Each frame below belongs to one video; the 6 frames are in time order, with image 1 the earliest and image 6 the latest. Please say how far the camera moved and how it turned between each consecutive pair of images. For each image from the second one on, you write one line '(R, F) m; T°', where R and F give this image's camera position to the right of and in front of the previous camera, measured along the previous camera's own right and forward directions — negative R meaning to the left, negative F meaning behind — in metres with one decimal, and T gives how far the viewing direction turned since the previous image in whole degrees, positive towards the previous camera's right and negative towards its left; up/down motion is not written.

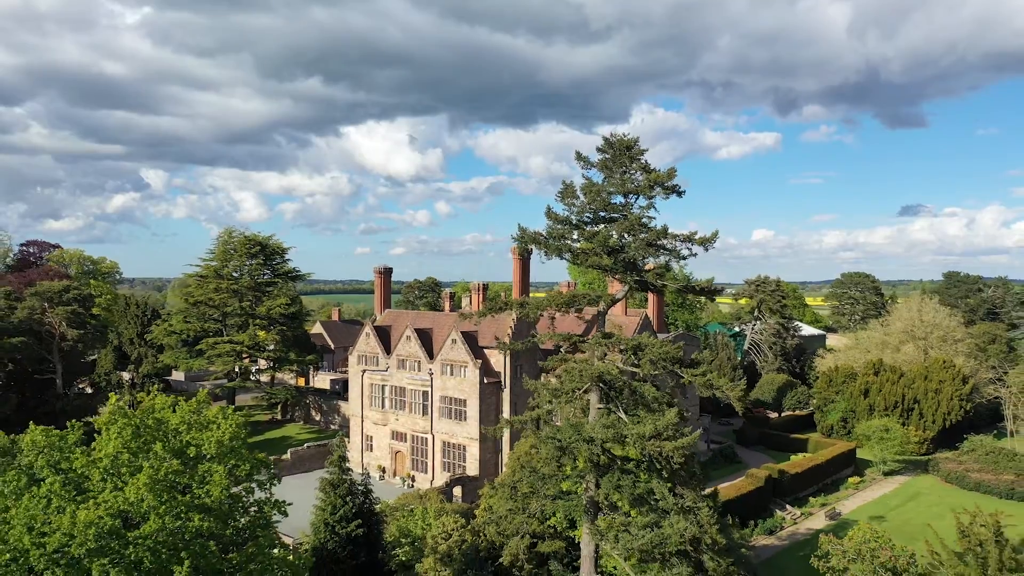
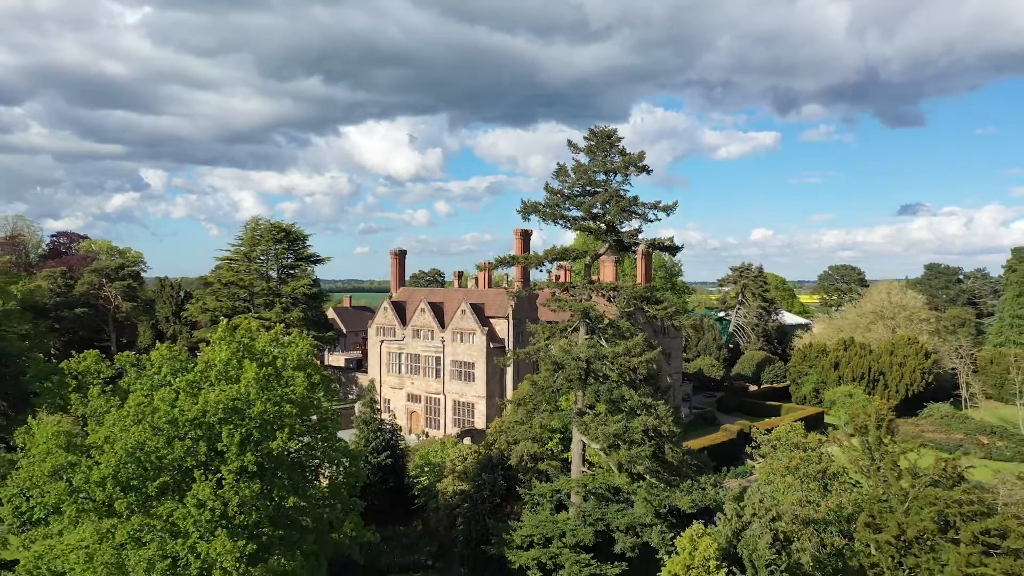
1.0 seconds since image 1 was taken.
(-0.2, -5.5) m; 0°
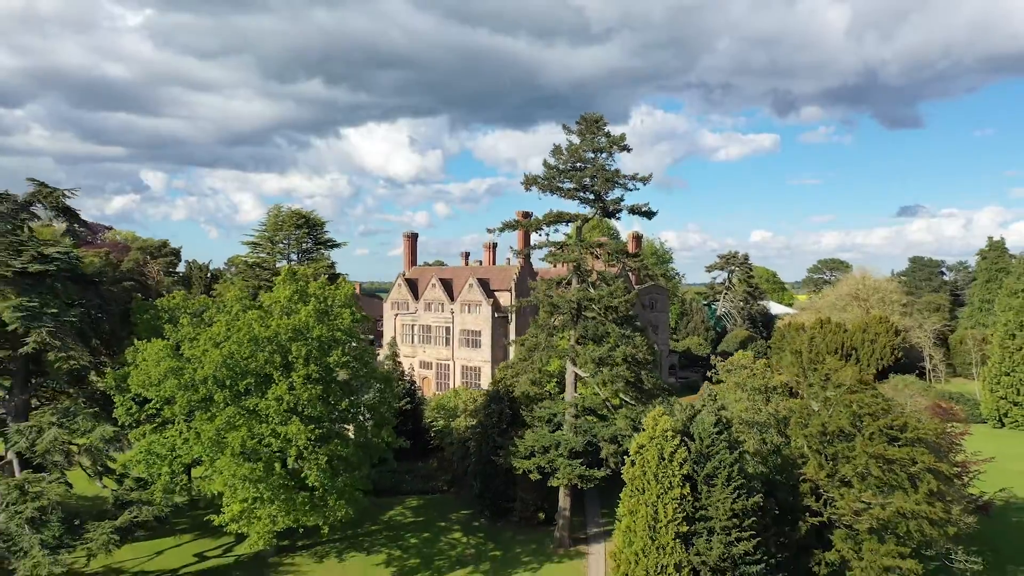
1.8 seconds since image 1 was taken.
(-0.2, -5.3) m; 0°
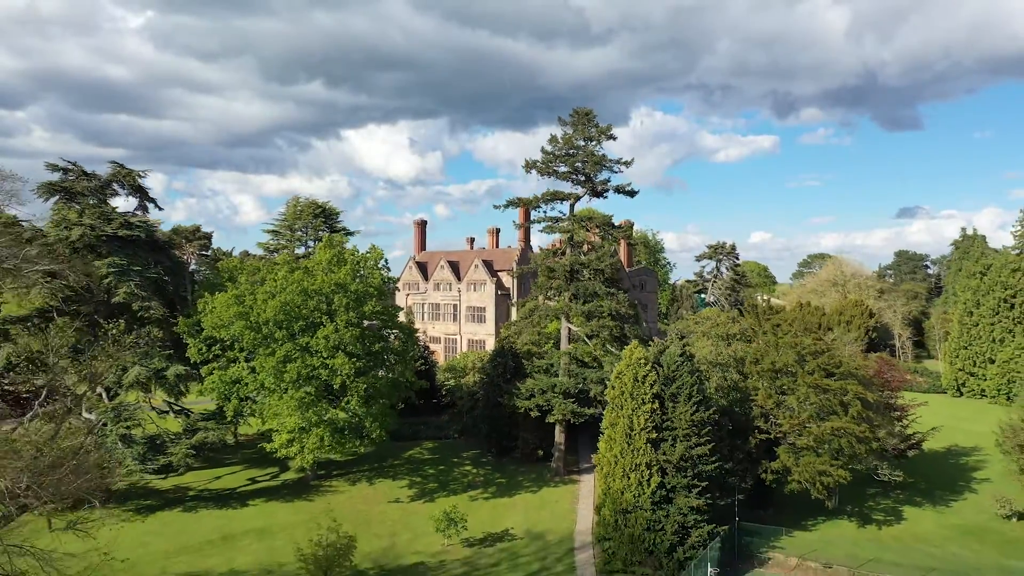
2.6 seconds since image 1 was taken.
(-0.1, -5.3) m; 0°
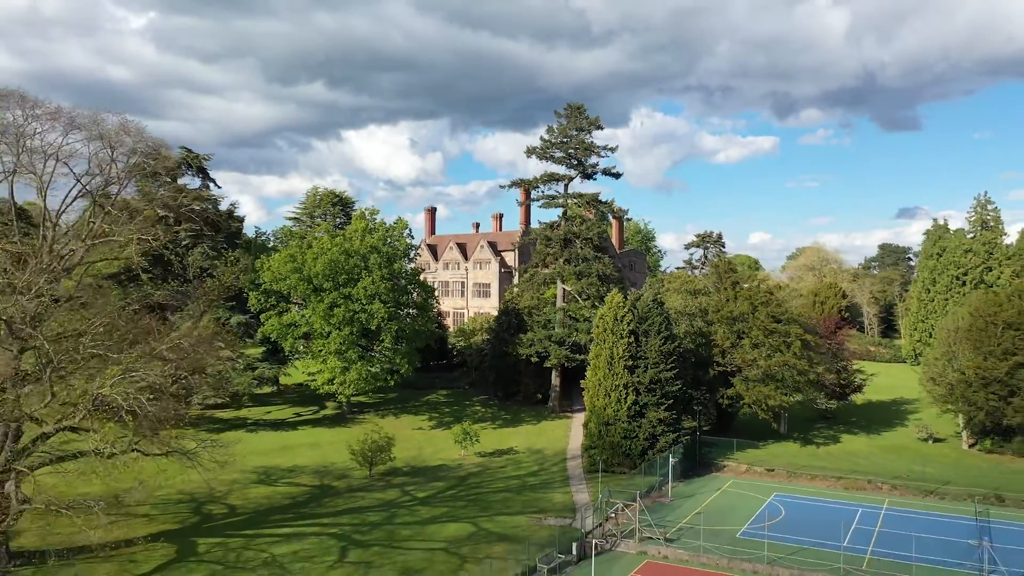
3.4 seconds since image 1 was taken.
(-0.1, -6.5) m; 0°
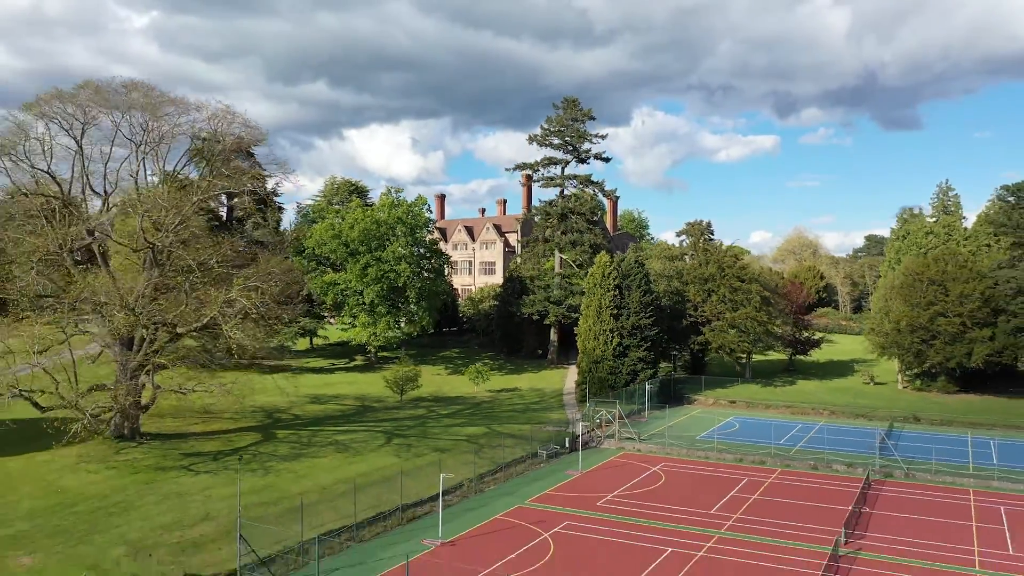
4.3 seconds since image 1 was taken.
(-0.2, -6.6) m; 0°
